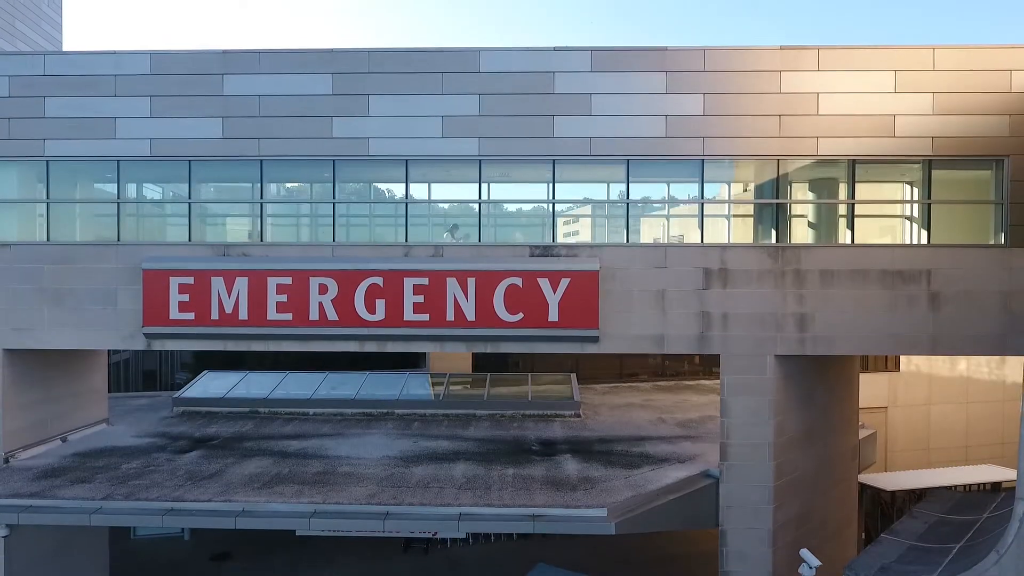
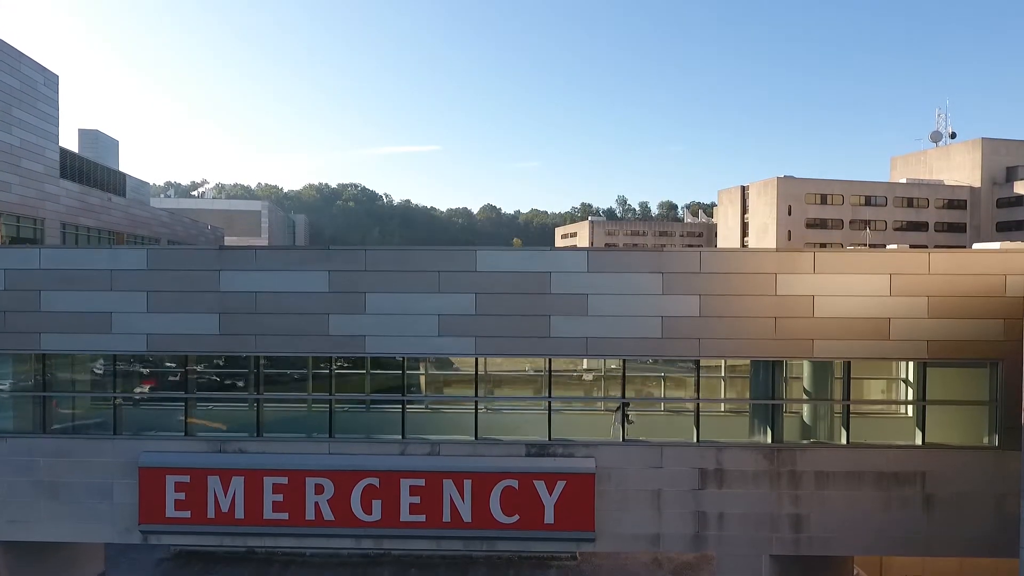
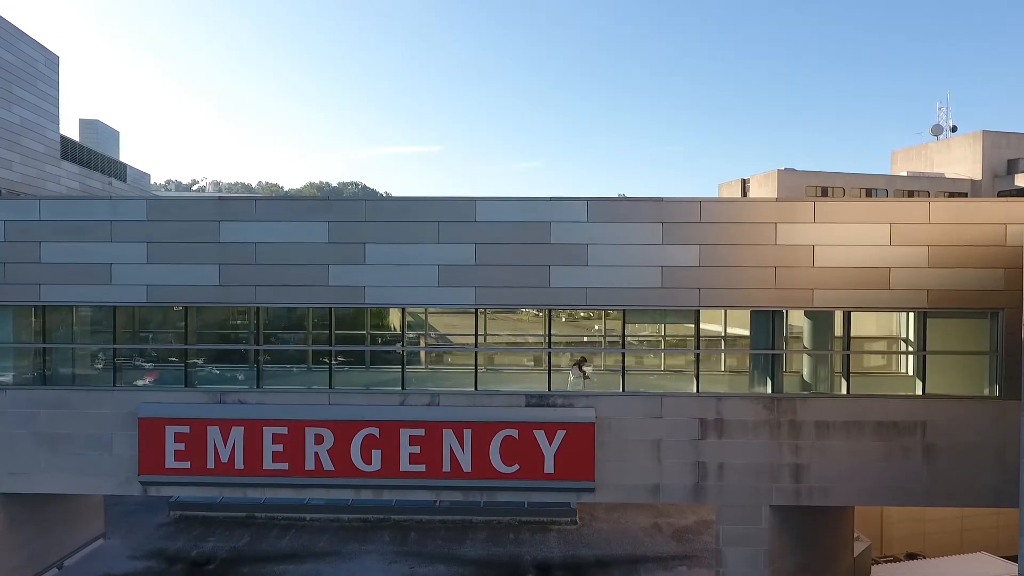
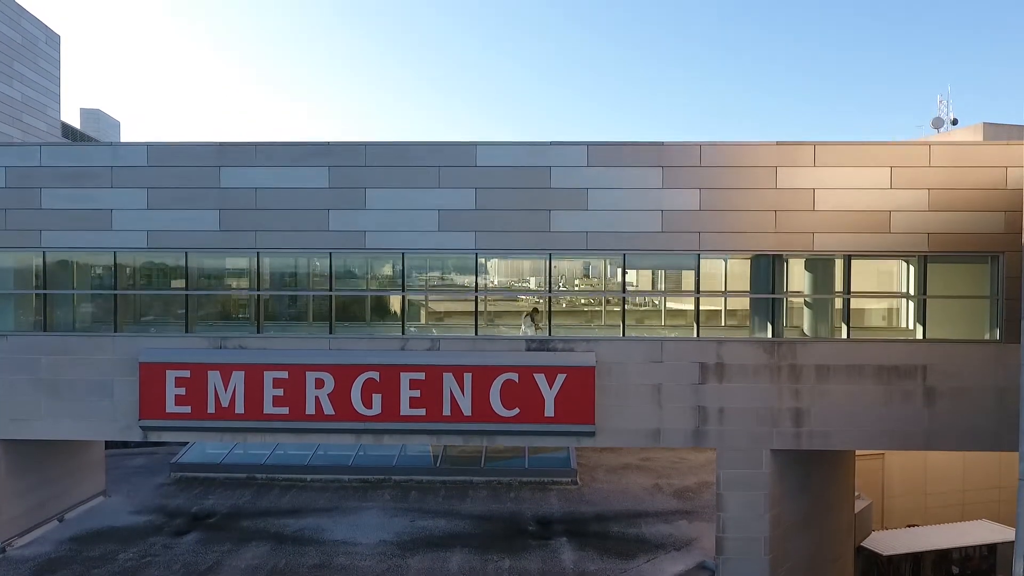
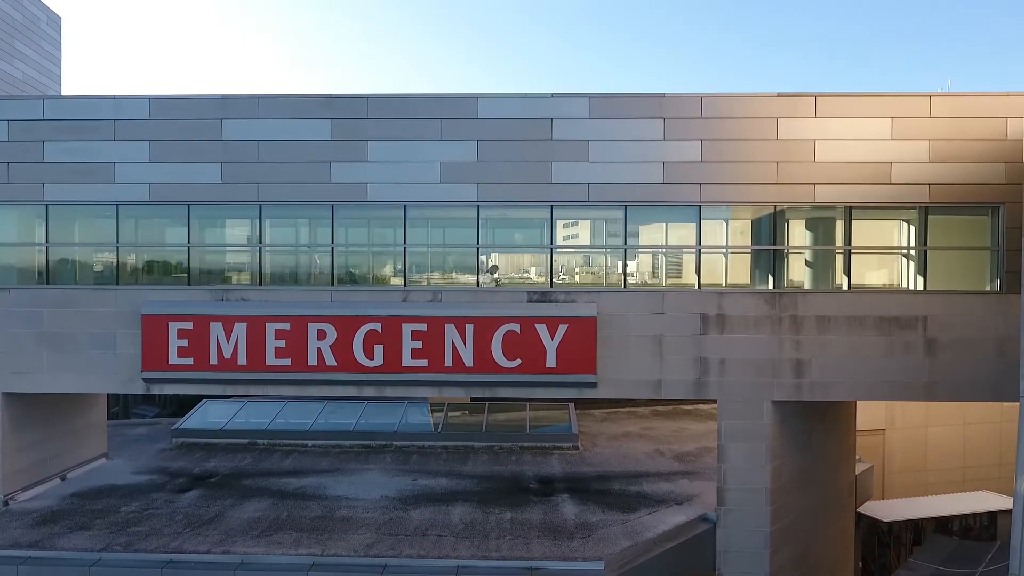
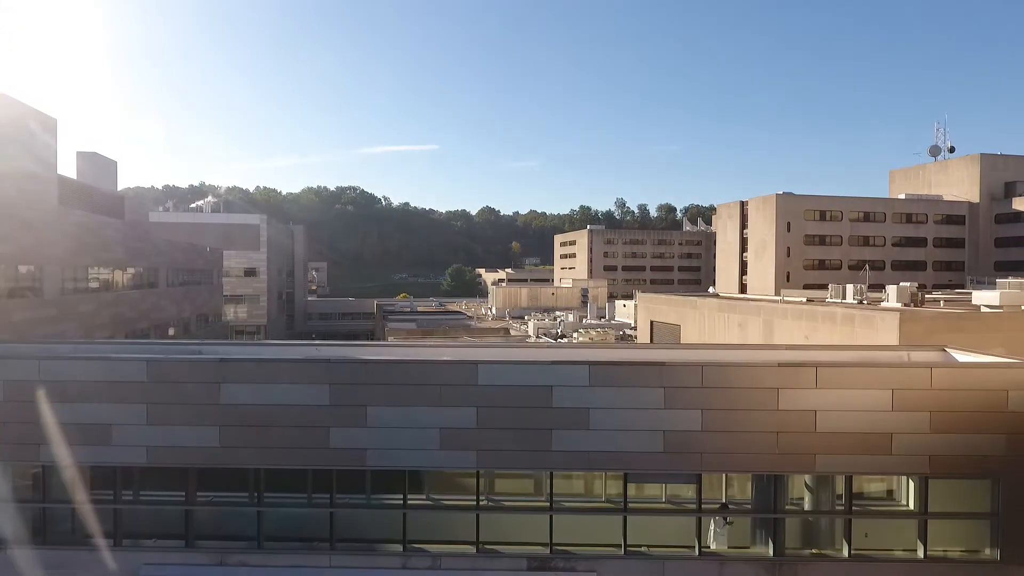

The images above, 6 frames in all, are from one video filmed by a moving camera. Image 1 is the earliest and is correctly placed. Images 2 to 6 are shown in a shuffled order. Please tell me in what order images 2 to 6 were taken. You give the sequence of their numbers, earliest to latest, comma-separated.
5, 4, 3, 2, 6
